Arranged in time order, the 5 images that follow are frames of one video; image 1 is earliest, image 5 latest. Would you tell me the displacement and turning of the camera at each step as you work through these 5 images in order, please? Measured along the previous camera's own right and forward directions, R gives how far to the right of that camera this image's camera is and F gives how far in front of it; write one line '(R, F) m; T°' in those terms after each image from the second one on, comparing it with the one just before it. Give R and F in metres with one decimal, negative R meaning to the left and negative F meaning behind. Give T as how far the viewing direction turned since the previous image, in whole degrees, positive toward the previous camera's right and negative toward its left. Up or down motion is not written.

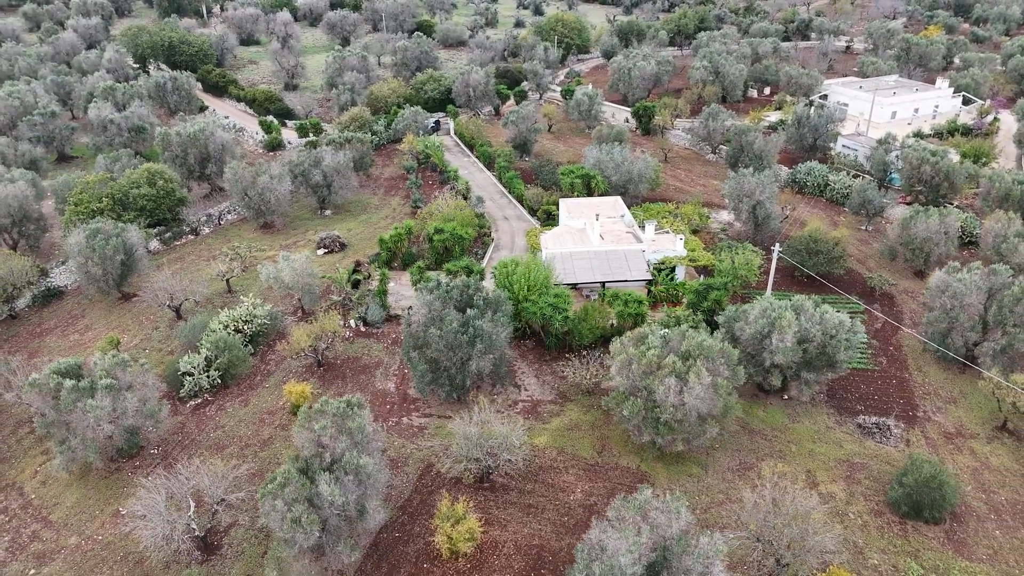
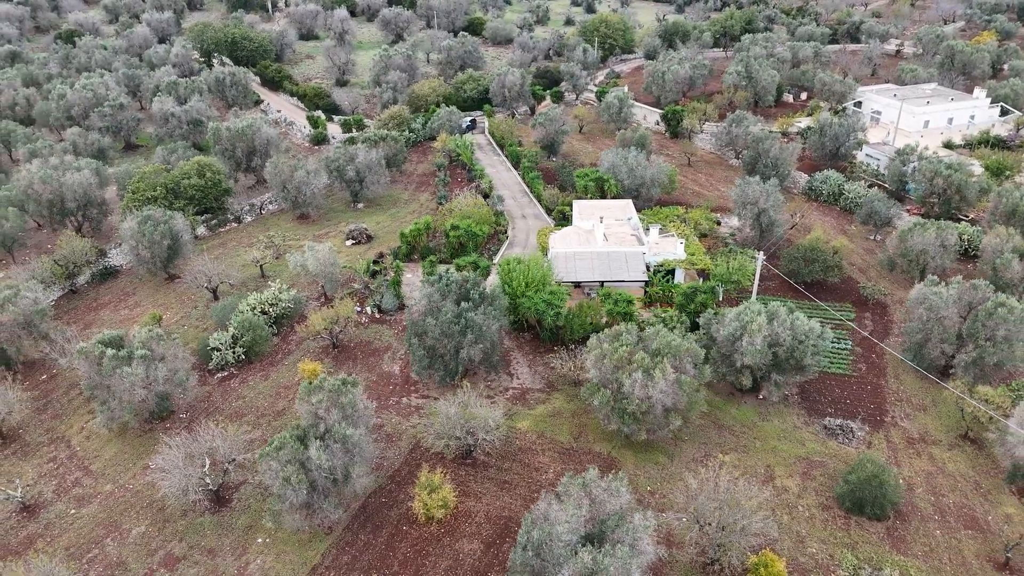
(+2.9, -2.7) m; -4°
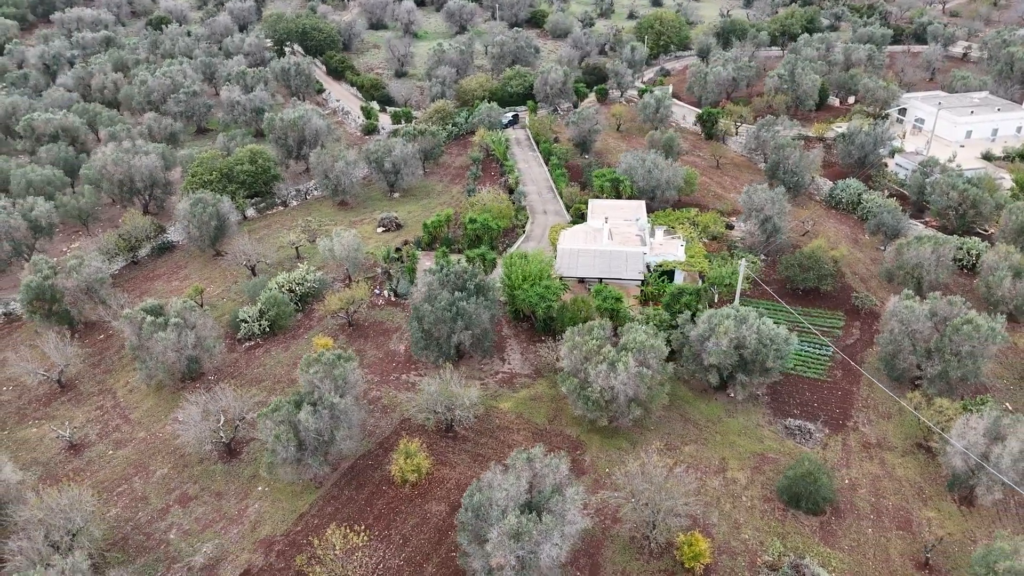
(+4.0, -3.0) m; -6°
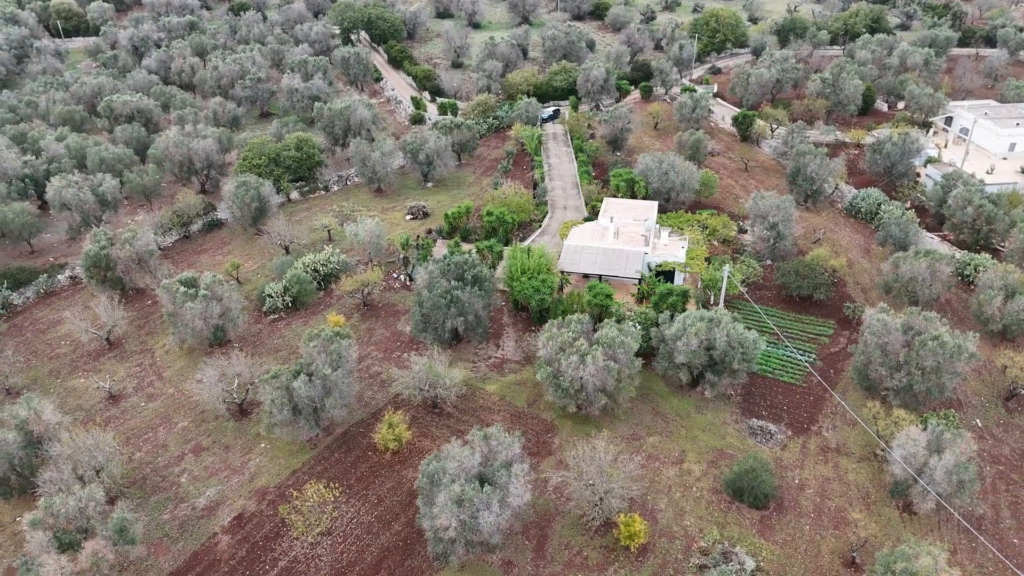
(+4.3, -2.7) m; -6°
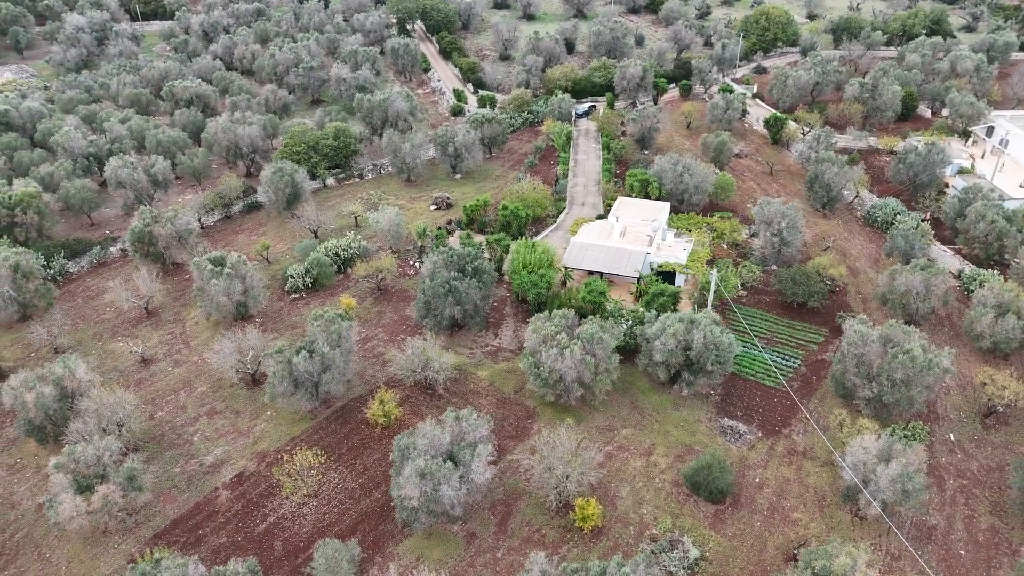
(+3.9, -2.3) m; -5°
